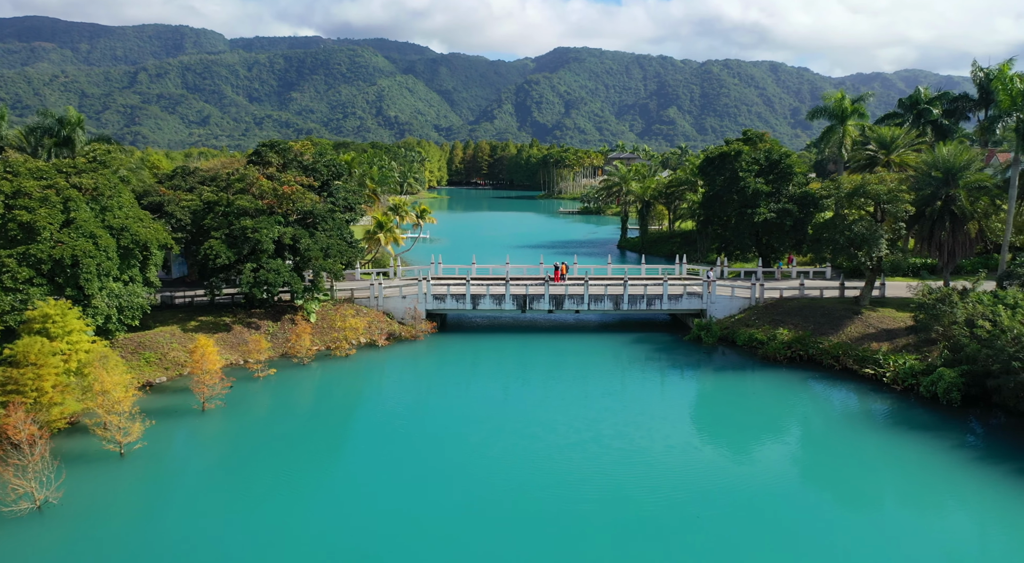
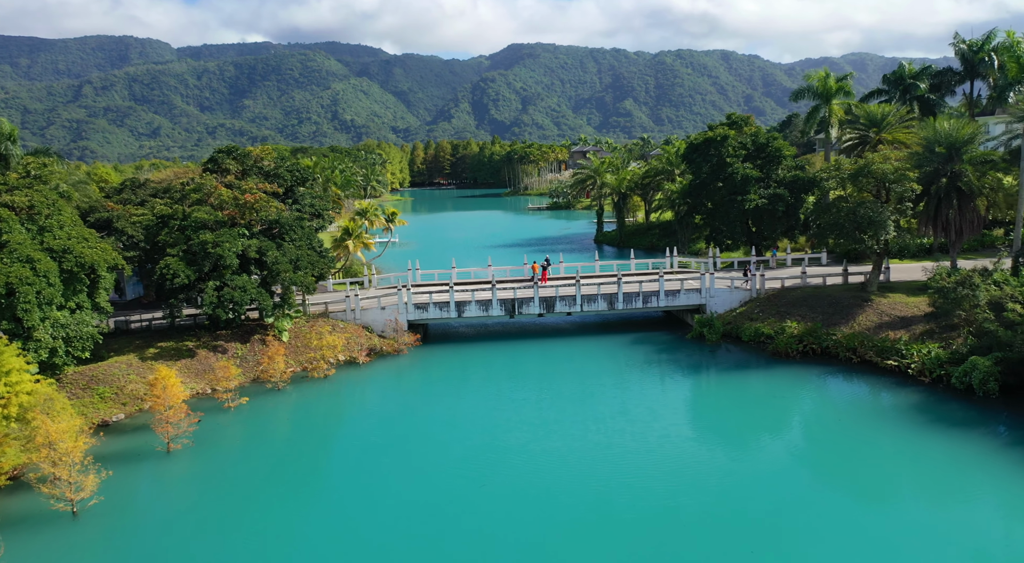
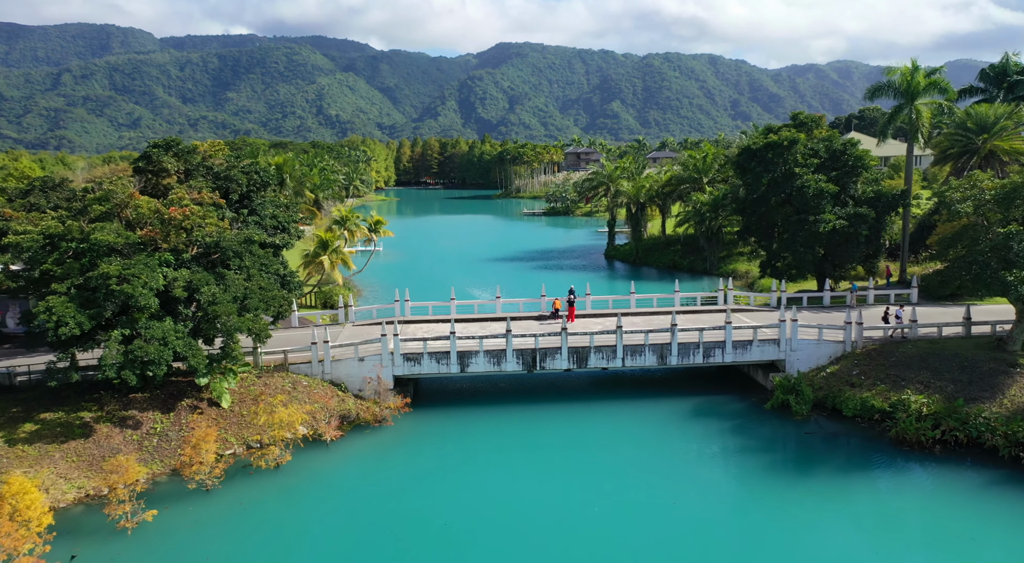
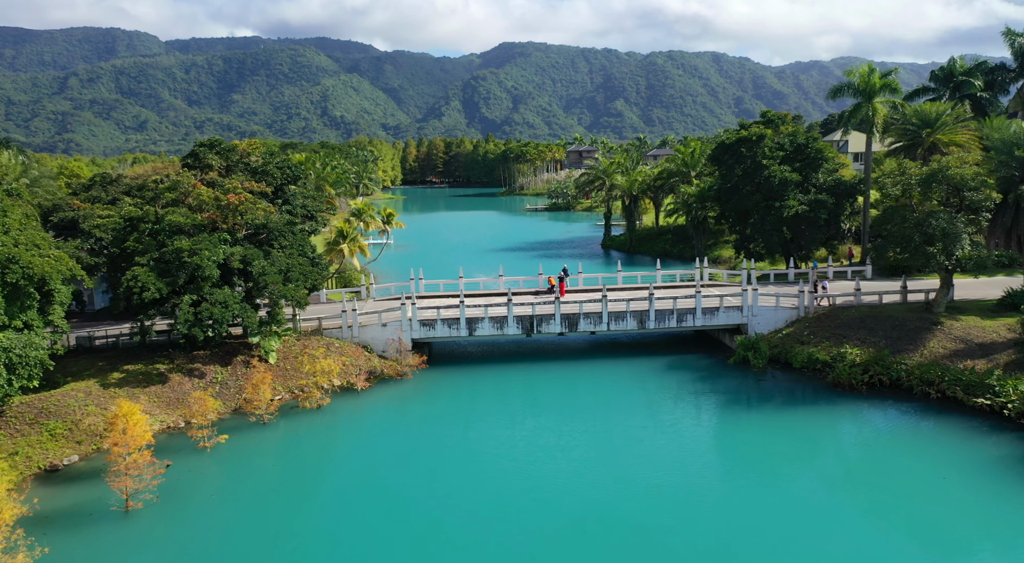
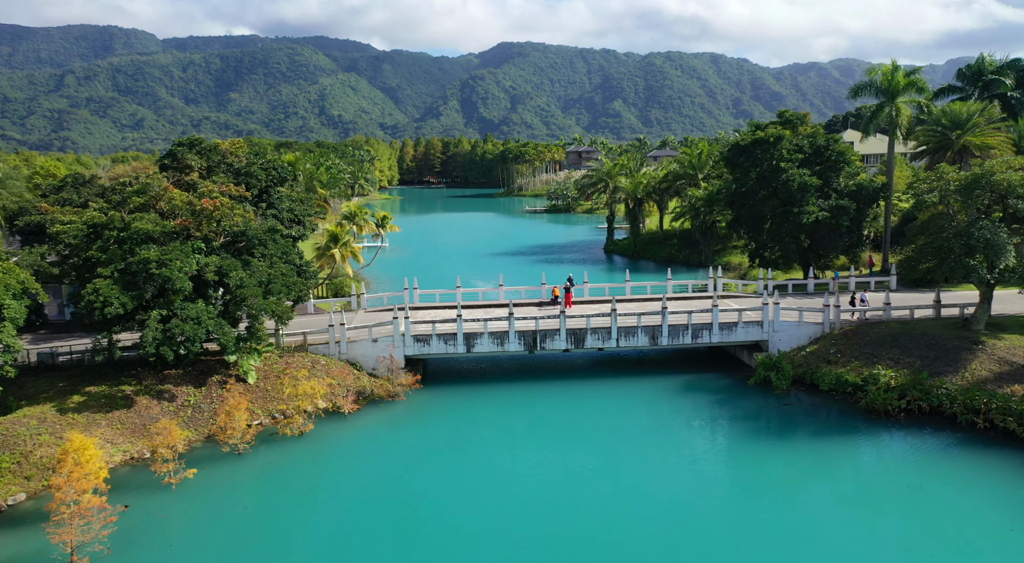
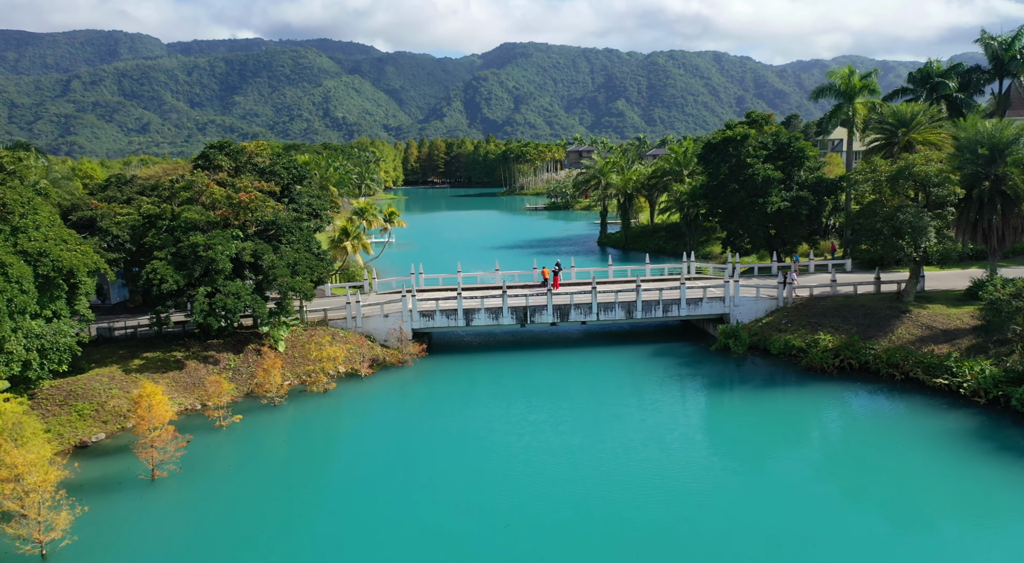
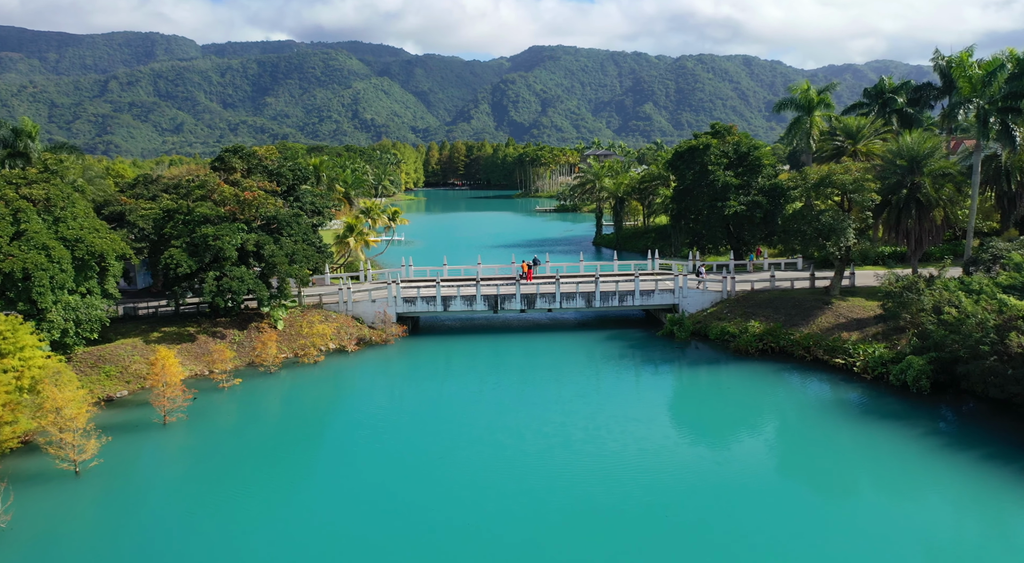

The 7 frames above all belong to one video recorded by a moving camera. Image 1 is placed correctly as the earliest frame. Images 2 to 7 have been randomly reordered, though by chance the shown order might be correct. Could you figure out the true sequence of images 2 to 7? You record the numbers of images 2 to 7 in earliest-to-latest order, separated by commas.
7, 2, 6, 4, 5, 3
